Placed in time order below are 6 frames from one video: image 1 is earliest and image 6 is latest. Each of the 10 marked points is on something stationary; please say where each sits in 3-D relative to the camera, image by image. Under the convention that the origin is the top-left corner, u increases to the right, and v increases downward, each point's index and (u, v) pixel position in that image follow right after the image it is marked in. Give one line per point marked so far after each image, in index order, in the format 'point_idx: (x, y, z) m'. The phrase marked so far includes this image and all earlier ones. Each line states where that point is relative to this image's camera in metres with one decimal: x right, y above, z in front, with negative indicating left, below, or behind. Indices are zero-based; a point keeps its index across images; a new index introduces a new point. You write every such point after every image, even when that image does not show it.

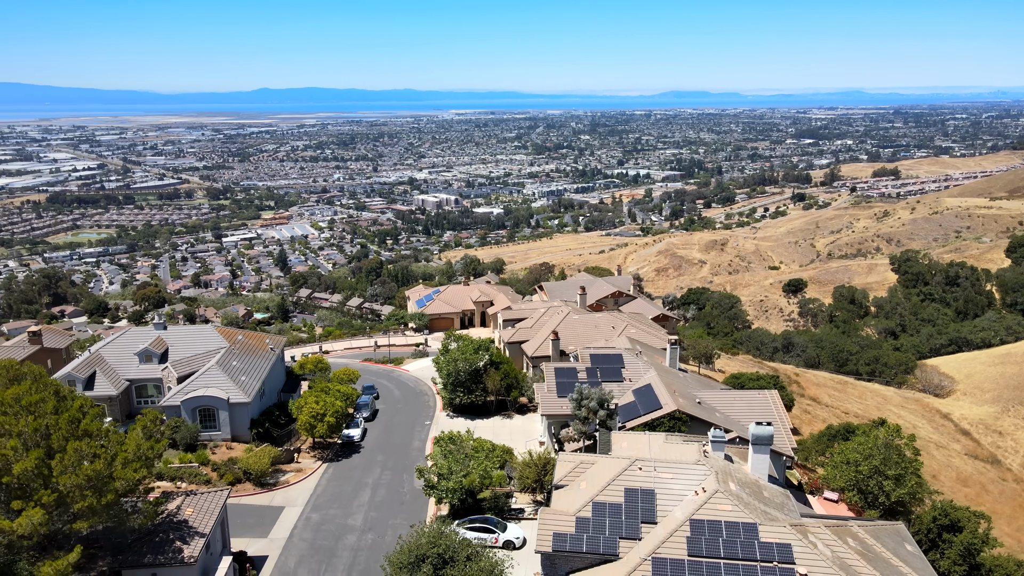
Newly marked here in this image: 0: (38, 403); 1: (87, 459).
0: (-9.5, -2.3, +14.3) m
1: (-8.1, -3.2, +13.7) m
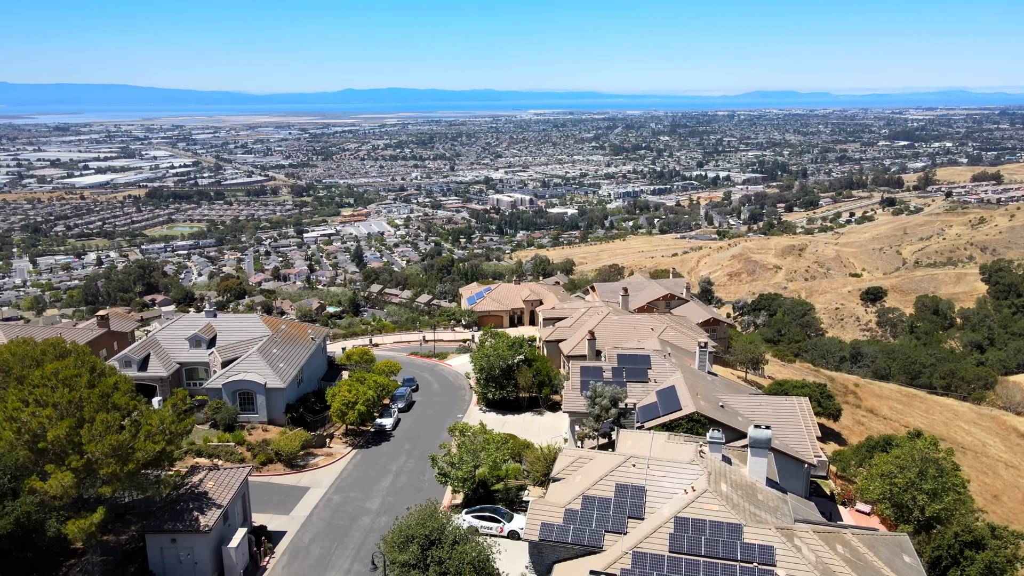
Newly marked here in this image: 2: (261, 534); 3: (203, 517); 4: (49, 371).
0: (-9.6, -1.9, +15.7) m
1: (-8.4, -3.0, +15.0) m
2: (-6.5, -6.3, +18.5) m
3: (-7.0, -5.2, +16.2) m
4: (-10.1, -1.8, +15.7) m
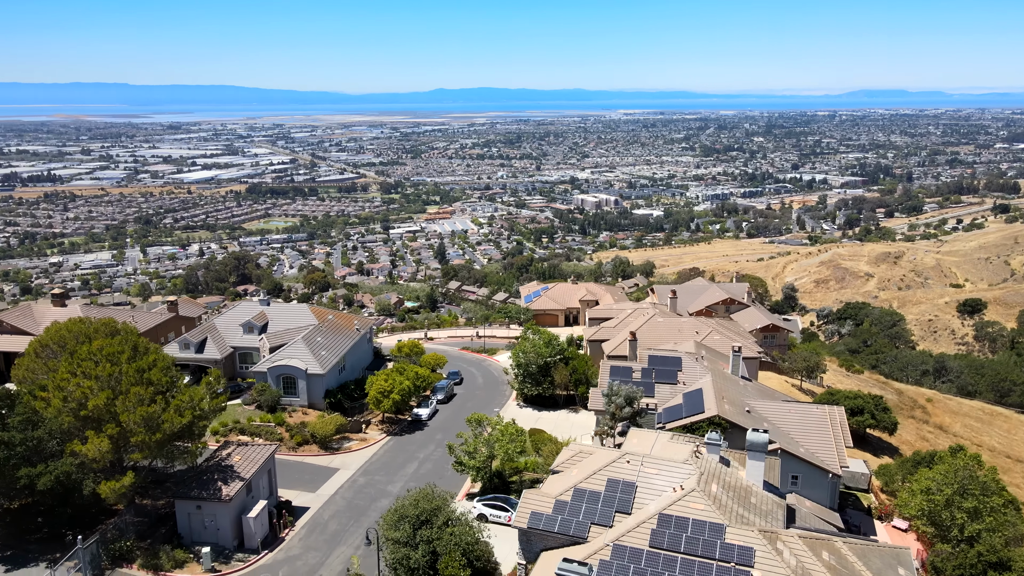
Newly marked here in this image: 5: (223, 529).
0: (-9.6, -1.6, +17.4) m
1: (-8.5, -2.6, +16.6) m
2: (-6.3, -6.1, +19.8) m
3: (-7.0, -4.9, +17.6) m
4: (-10.1, -1.4, +17.4) m
5: (-7.0, -5.9, +17.6) m
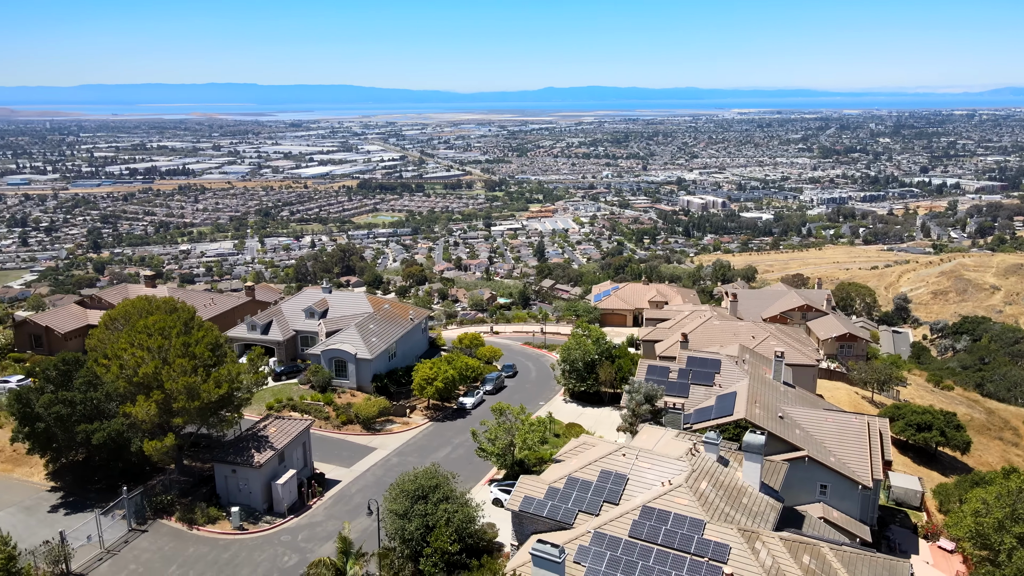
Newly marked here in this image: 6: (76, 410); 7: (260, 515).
0: (-9.3, -1.1, +19.4) m
1: (-8.3, -2.2, +18.5) m
2: (-5.9, -5.7, +21.4) m
3: (-6.8, -4.5, +19.3) m
4: (-9.8, -0.9, +19.5) m
5: (-6.9, -5.5, +19.3) m
6: (-10.9, -3.0, +18.0) m
7: (-6.7, -6.0, +19.1) m
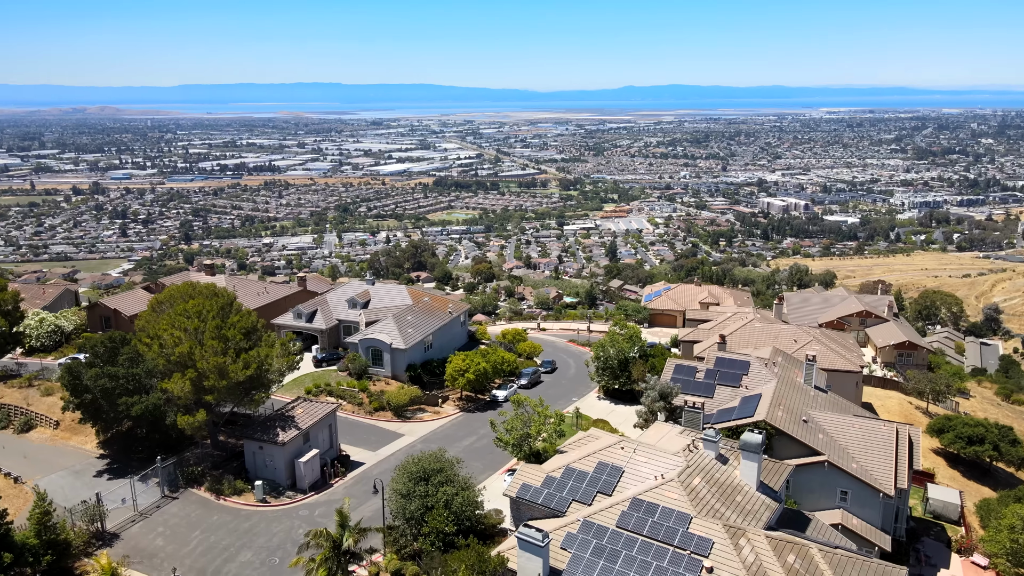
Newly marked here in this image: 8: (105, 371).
0: (-8.9, -0.7, +20.9) m
1: (-8.1, -1.8, +19.8) m
2: (-5.4, -5.4, +22.5) m
3: (-6.5, -4.1, +20.5) m
4: (-9.4, -0.5, +21.0) m
5: (-6.7, -5.1, +20.5) m
6: (-10.7, -2.6, +19.6) m
7: (-6.5, -5.7, +20.3) m
8: (-11.1, -2.3, +19.6) m
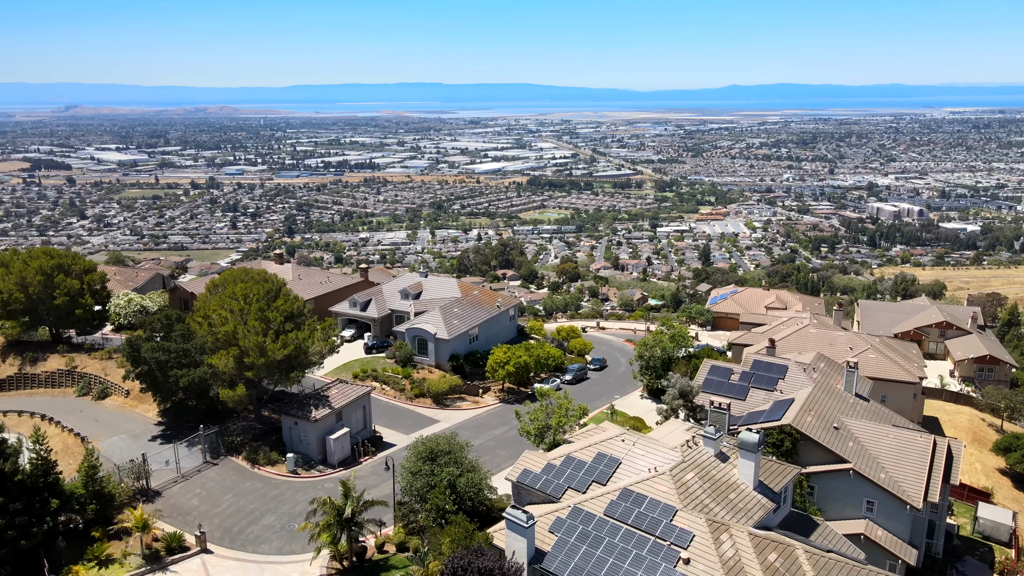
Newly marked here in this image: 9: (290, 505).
0: (-8.2, -0.2, +22.6) m
1: (-7.5, -1.4, +21.5) m
2: (-4.7, -5.0, +23.8) m
3: (-6.0, -3.7, +21.9) m
4: (-8.6, 0.0, +22.8) m
5: (-6.1, -4.8, +21.9) m
6: (-10.2, -2.1, +21.6) m
7: (-6.0, -5.3, +21.8) m
8: (-10.6, -1.7, +21.6) m
9: (-5.9, -5.8, +19.2) m
